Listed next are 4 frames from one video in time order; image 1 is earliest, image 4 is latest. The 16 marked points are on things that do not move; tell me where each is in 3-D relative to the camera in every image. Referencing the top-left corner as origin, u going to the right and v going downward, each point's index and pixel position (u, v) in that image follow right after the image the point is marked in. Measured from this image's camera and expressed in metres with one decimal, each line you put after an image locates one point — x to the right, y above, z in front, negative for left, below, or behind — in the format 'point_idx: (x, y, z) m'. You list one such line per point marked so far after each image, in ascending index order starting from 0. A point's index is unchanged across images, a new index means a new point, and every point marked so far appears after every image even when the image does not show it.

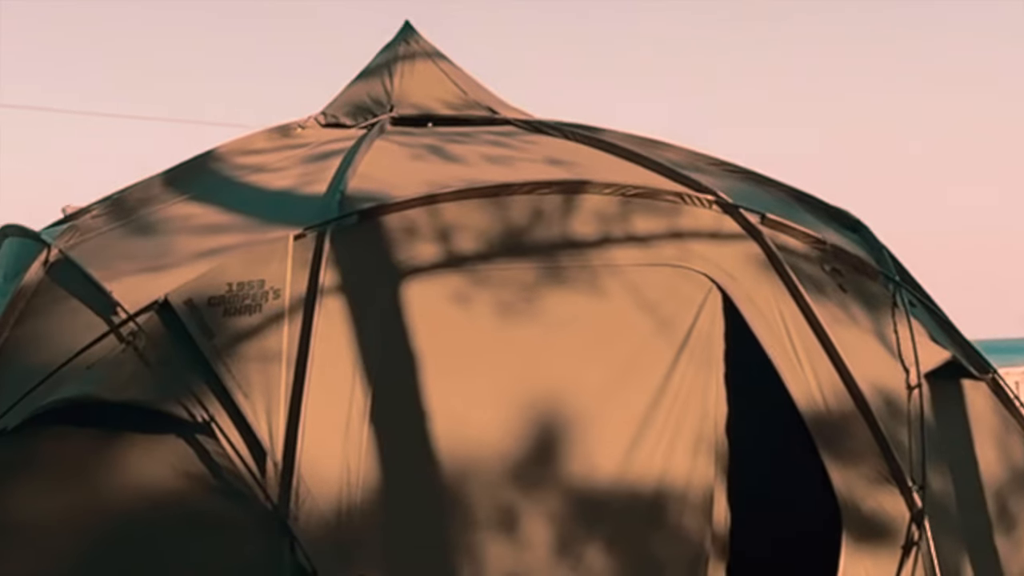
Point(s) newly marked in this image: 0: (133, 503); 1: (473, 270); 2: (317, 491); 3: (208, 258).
0: (-0.9, -0.5, +4.0) m
1: (-0.1, 0.0, +4.3) m
2: (-0.5, -0.5, +4.0) m
3: (-0.8, +0.1, +4.3) m
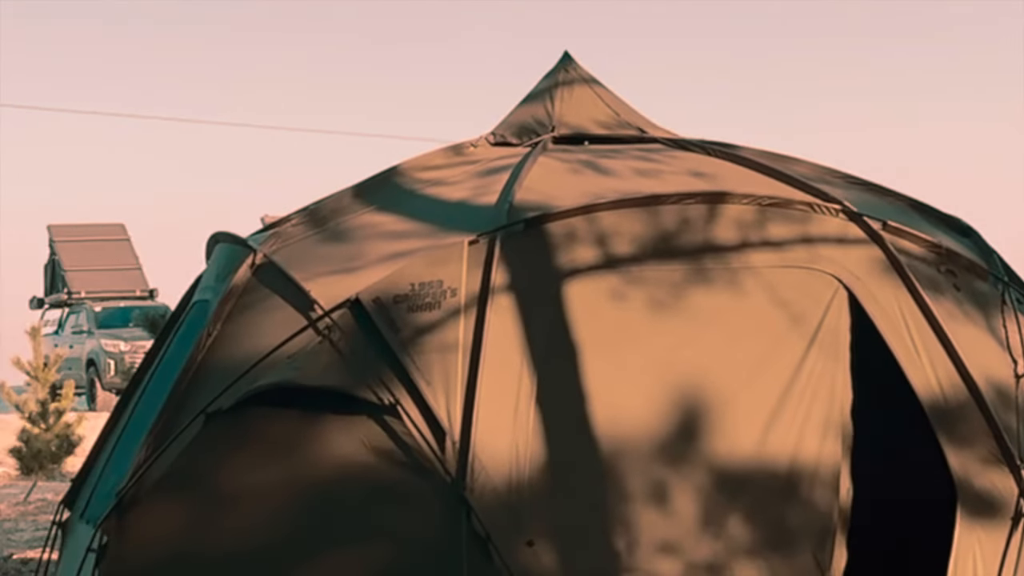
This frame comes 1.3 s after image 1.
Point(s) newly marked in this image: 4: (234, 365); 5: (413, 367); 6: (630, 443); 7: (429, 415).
0: (-0.5, -0.5, +4.6) m
1: (+0.3, 0.0, +4.9) m
2: (-0.1, -0.5, +4.5) m
3: (-0.3, +0.1, +4.9) m
4: (-0.8, -0.2, +4.9) m
5: (-0.3, -0.2, +4.6) m
6: (+0.3, -0.4, +4.7) m
7: (-0.2, -0.4, +4.6) m
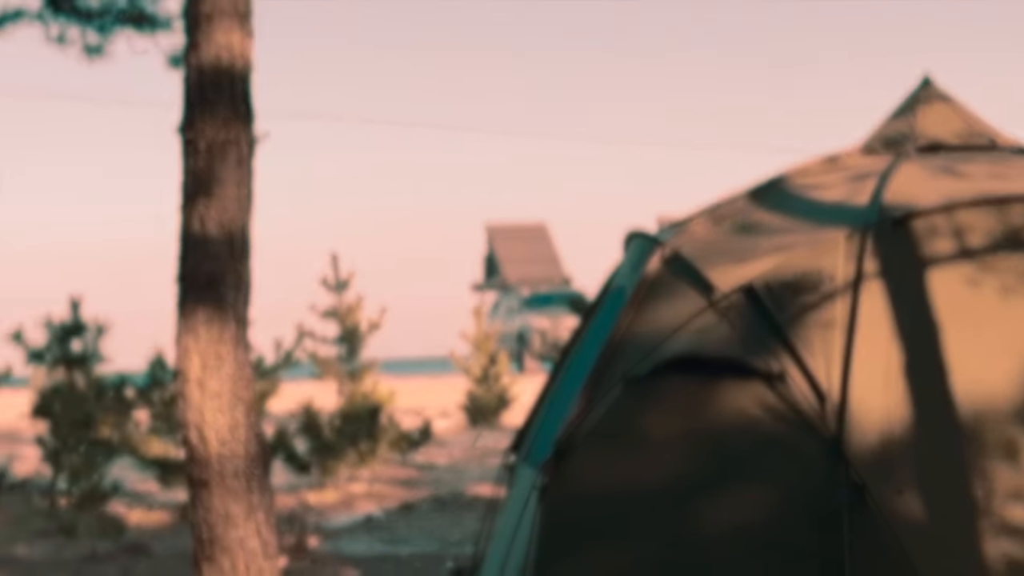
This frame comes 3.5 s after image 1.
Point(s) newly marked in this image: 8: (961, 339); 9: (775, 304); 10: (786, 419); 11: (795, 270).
0: (+0.8, -0.5, +5.6) m
1: (+1.6, +0.1, +5.7) m
2: (+1.2, -0.5, +5.4) m
3: (+0.9, +0.1, +5.8) m
4: (+0.5, -0.2, +5.9) m
5: (+1.0, -0.2, +5.6) m
6: (+1.6, -0.4, +5.5) m
7: (+1.0, -0.3, +5.5) m
8: (+1.5, -0.2, +5.6) m
9: (+0.9, -0.1, +5.7) m
10: (+0.9, -0.4, +5.5) m
11: (+1.0, +0.1, +5.7) m
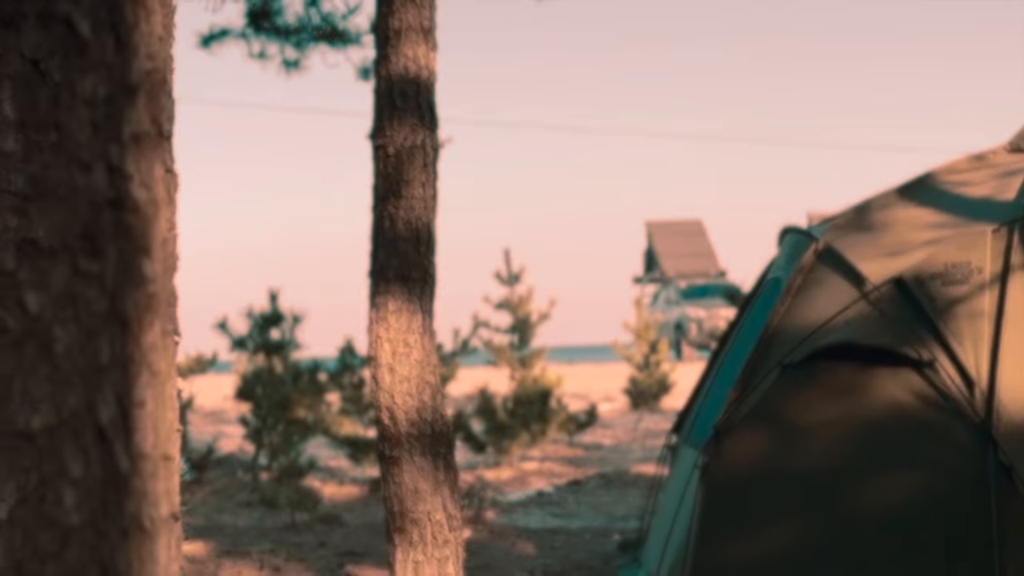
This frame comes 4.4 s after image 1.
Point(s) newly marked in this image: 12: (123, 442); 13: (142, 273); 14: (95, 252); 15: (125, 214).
0: (+1.4, -0.5, +5.9) m
1: (+2.2, +0.1, +6.0) m
2: (+1.8, -0.4, +5.8) m
3: (+1.6, +0.2, +6.1) m
4: (+1.1, -0.1, +6.2) m
5: (+1.6, -0.2, +5.9) m
6: (+2.2, -0.4, +5.8) m
7: (+1.6, -0.3, +5.8) m
8: (+2.1, -0.1, +5.9) m
9: (+1.5, 0.0, +6.0) m
10: (+1.5, -0.4, +5.9) m
11: (+1.6, +0.1, +6.0) m
12: (-1.0, -0.4, +4.2) m
13: (-1.0, 0.0, +4.3) m
14: (-1.1, +0.1, +4.1) m
15: (-1.0, +0.2, +4.2) m
